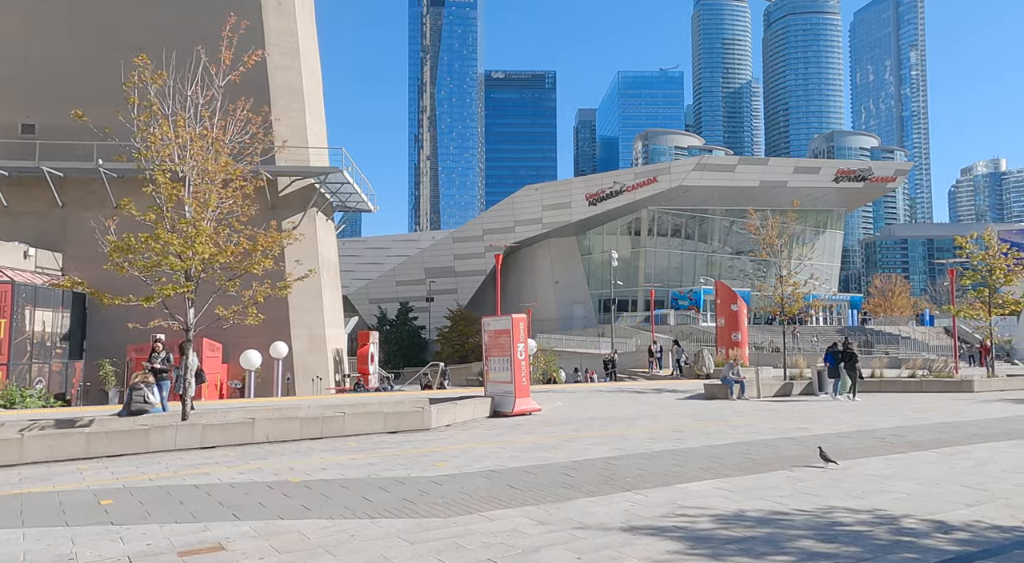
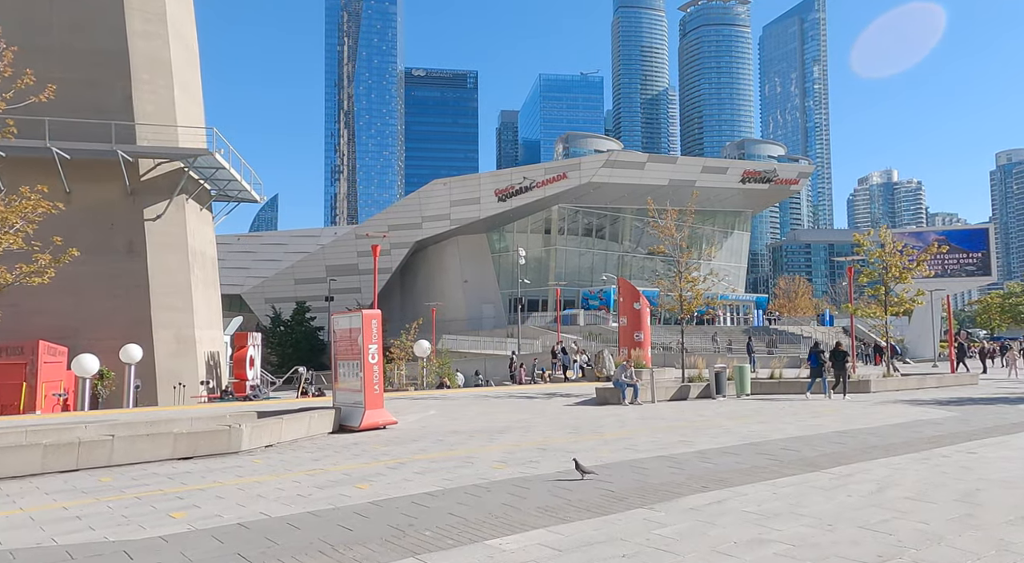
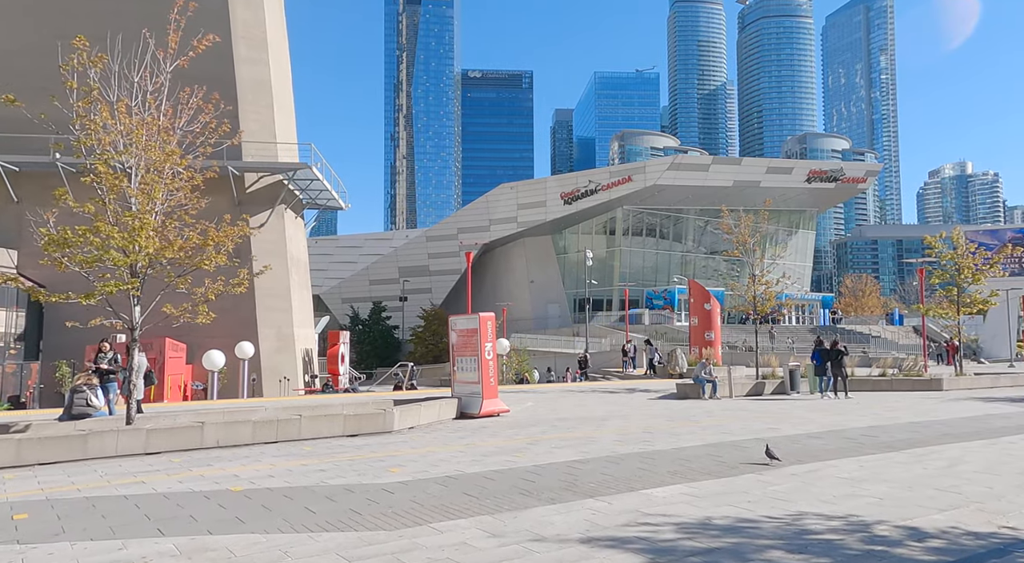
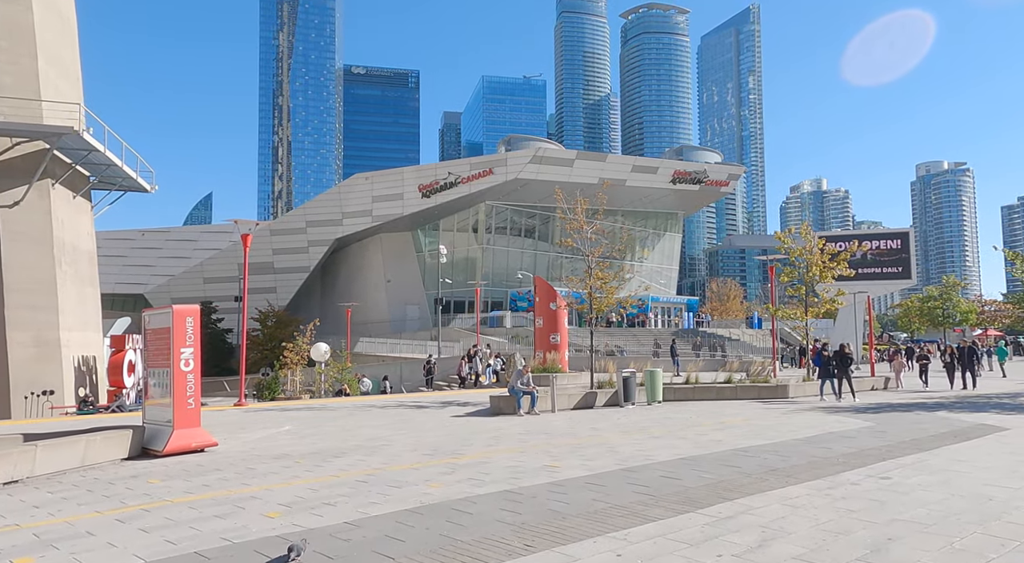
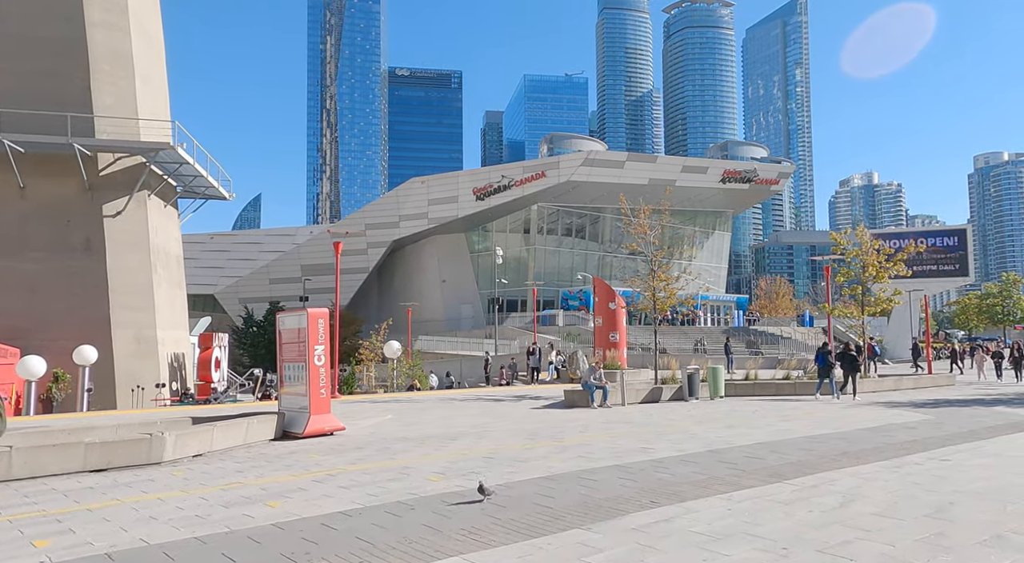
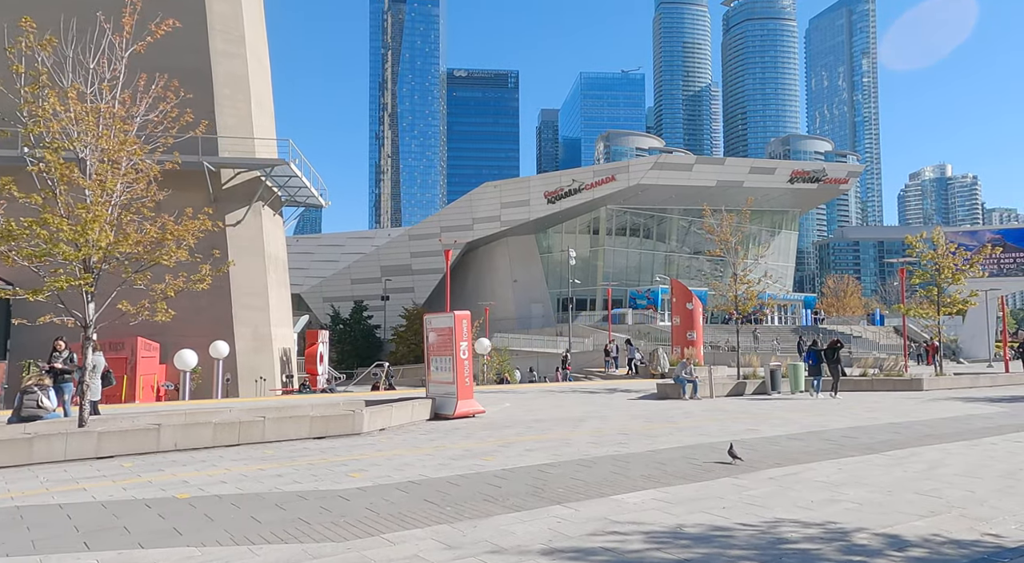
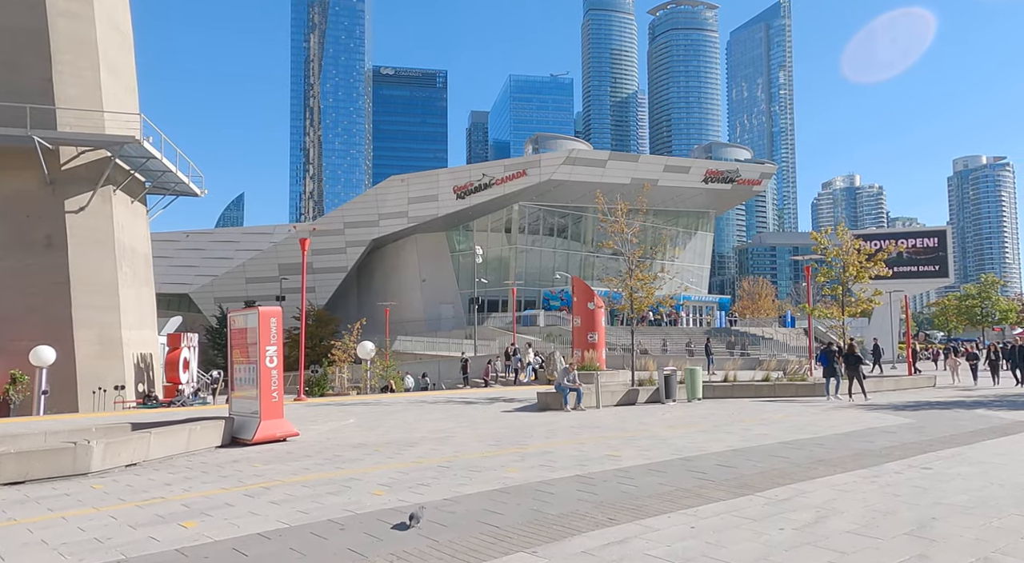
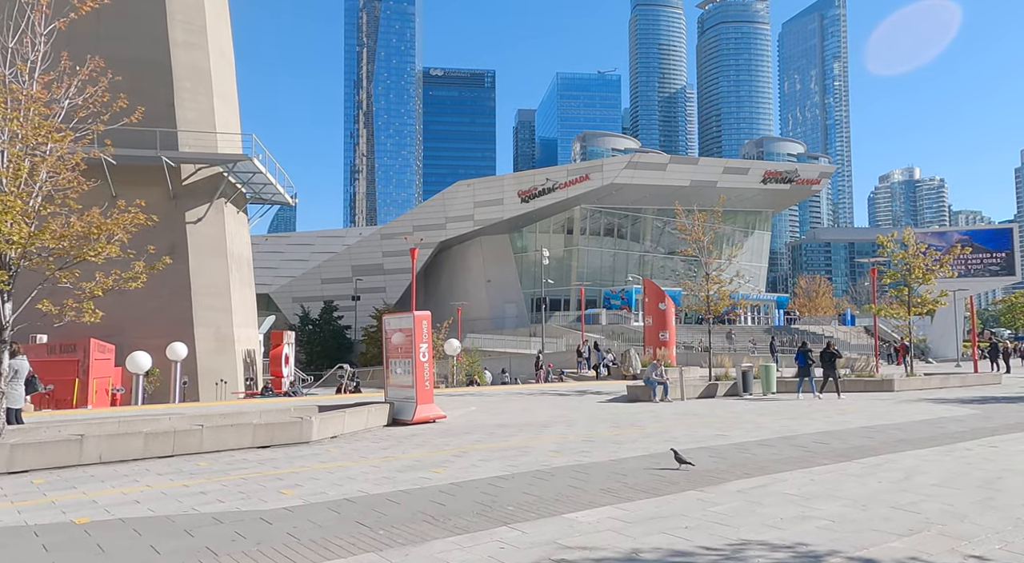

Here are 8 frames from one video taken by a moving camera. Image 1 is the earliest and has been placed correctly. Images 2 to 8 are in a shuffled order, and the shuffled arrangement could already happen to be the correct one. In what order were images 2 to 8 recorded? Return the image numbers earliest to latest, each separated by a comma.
3, 6, 8, 2, 5, 7, 4
